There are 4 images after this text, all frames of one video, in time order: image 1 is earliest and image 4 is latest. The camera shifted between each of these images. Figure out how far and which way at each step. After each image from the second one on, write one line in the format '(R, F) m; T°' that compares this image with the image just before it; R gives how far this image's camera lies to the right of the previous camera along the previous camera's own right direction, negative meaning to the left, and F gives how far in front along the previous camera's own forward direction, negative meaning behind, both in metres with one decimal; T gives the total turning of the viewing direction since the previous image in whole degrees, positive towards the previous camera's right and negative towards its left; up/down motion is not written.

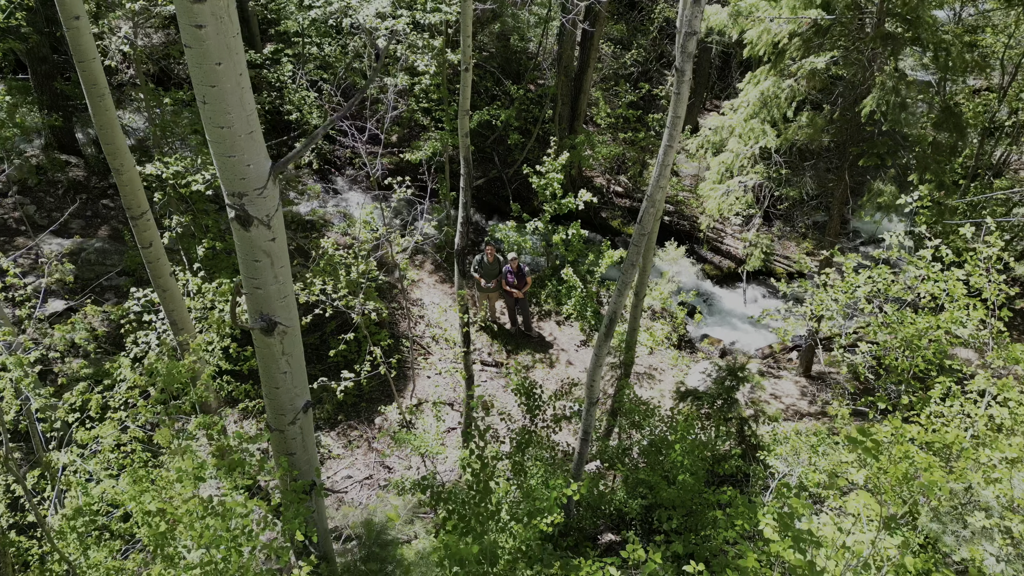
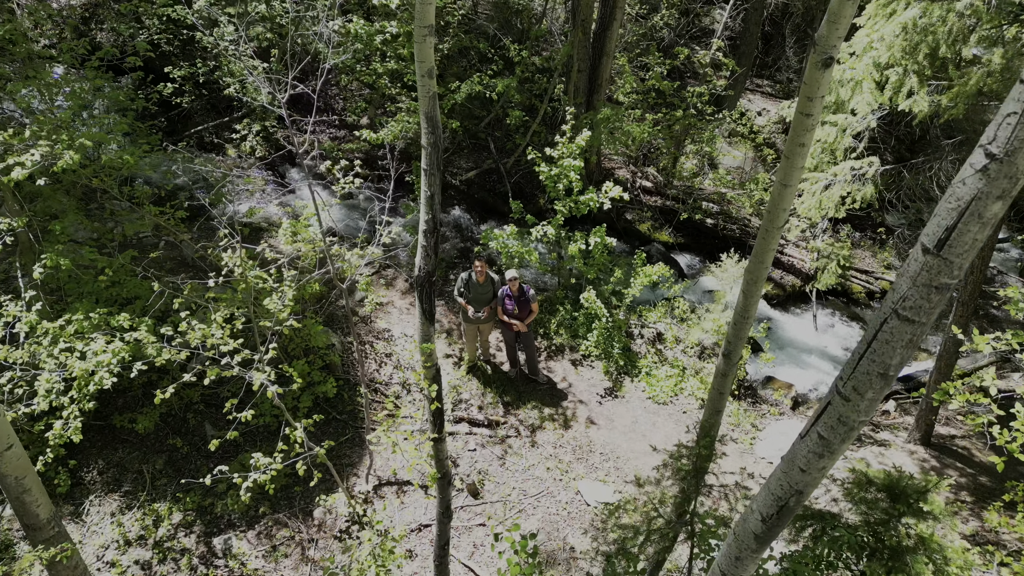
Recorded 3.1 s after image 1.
(0.0, +2.4) m; 0°
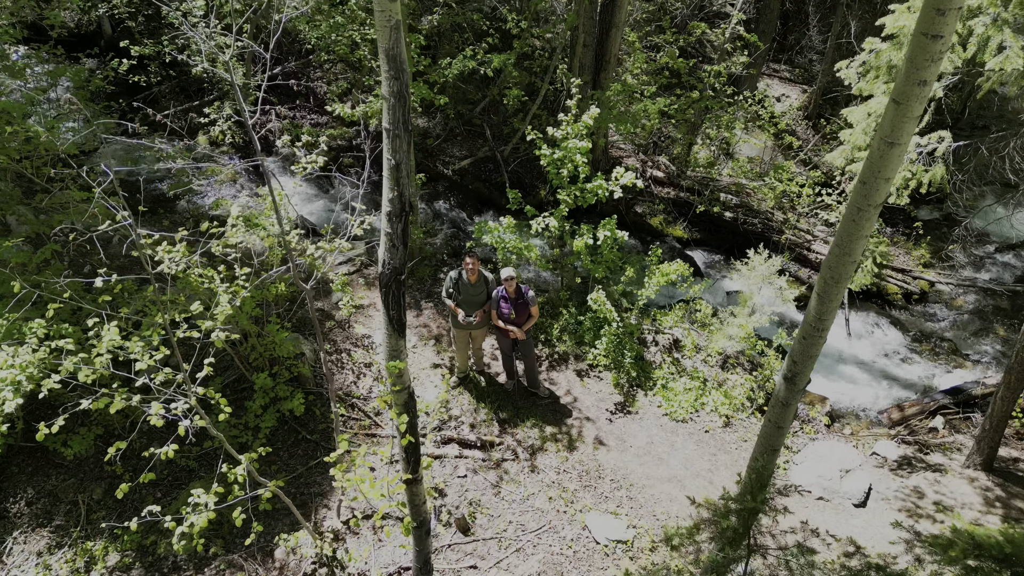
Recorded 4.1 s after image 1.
(0.0, +0.8) m; 0°
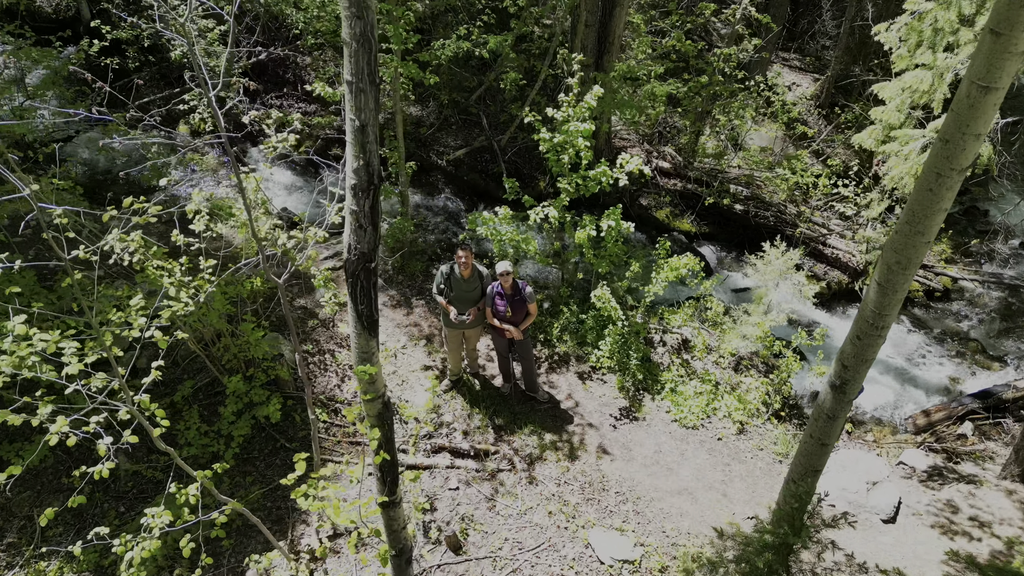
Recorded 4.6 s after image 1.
(0.0, +0.4) m; 0°
